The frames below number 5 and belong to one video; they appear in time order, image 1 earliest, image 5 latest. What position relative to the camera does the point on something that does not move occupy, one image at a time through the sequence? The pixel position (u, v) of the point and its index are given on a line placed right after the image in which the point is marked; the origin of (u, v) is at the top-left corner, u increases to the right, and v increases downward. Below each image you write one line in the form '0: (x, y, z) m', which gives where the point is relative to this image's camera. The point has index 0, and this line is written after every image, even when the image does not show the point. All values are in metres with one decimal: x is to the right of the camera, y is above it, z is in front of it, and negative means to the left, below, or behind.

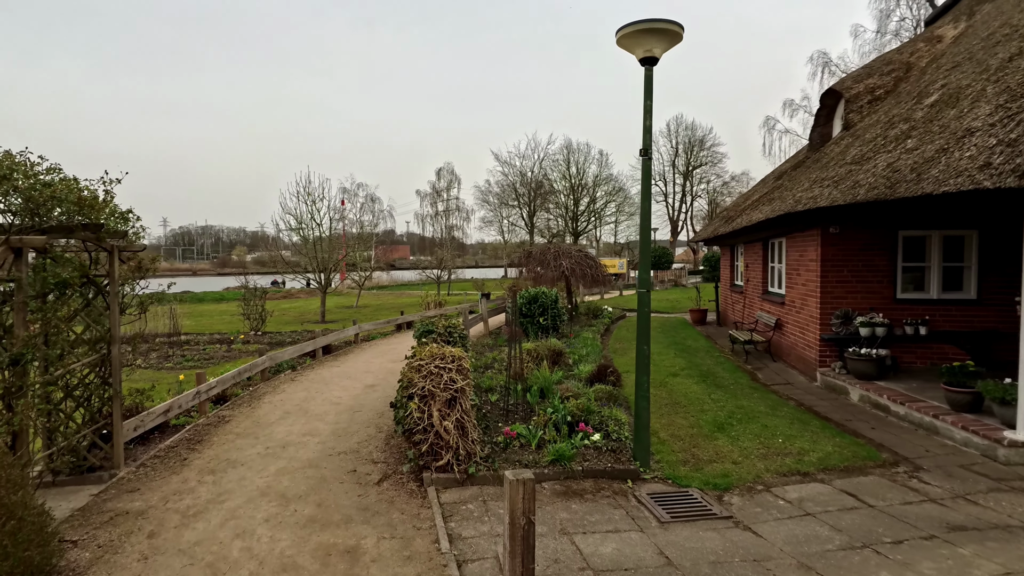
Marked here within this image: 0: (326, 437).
0: (-1.8, -1.5, +5.7) m
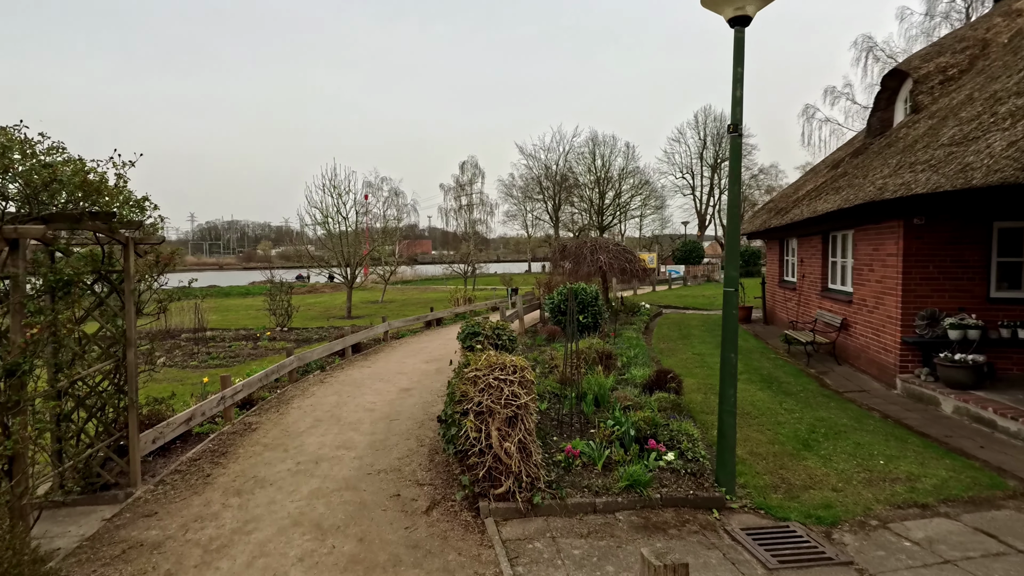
0: (-1.3, -1.4, +5.1) m
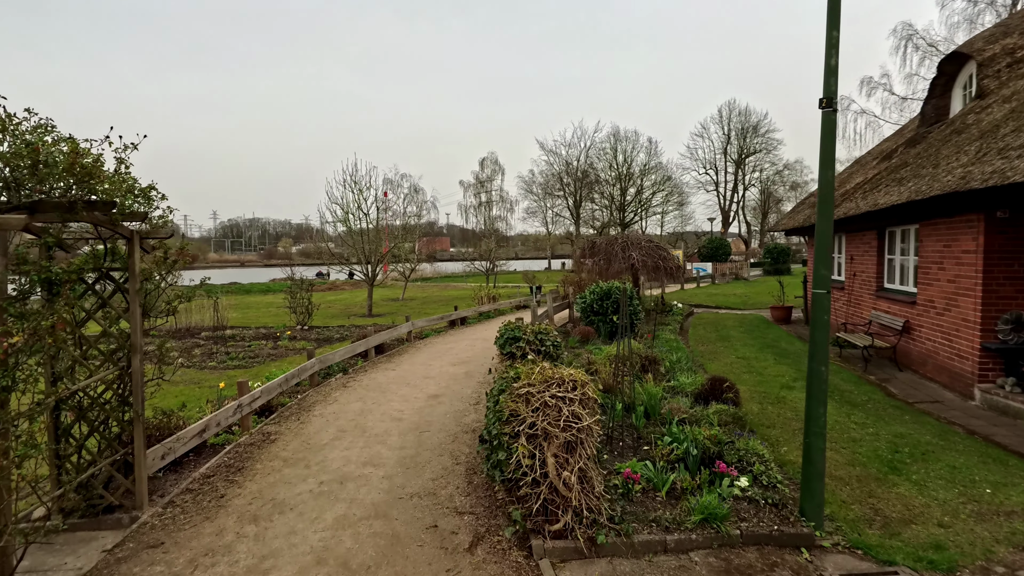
0: (-0.9, -1.4, +4.6) m
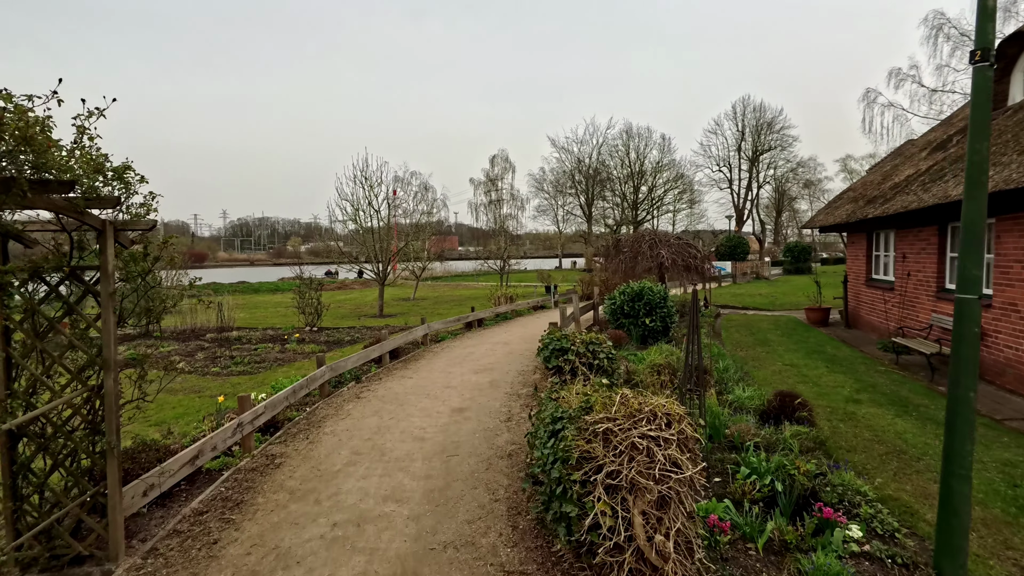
0: (-0.6, -1.4, +3.9) m
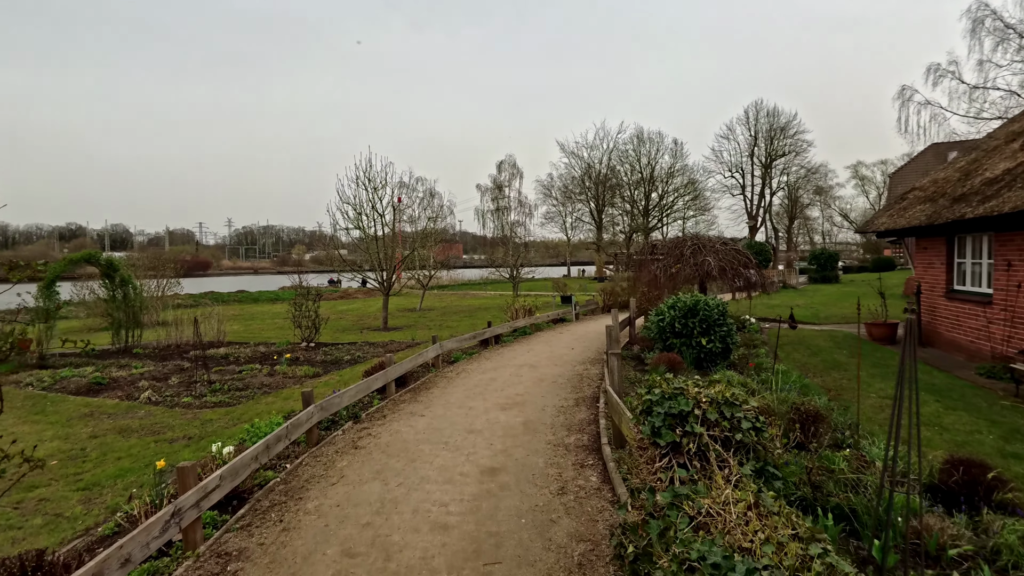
0: (-0.2, -1.6, +2.2) m
